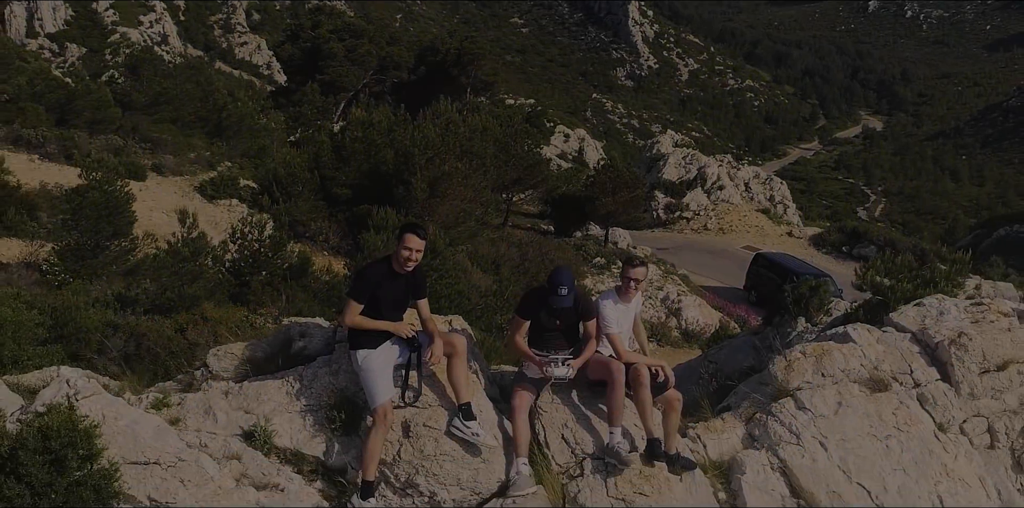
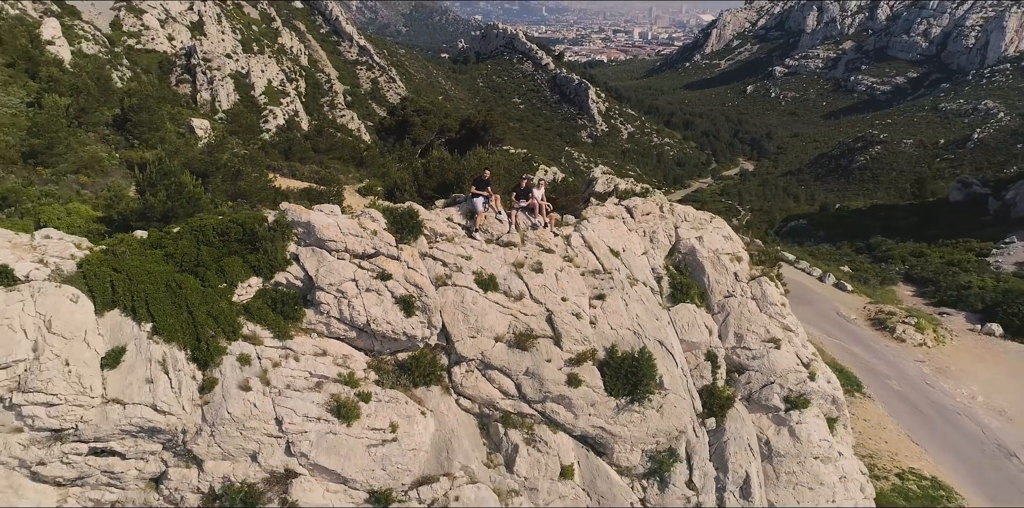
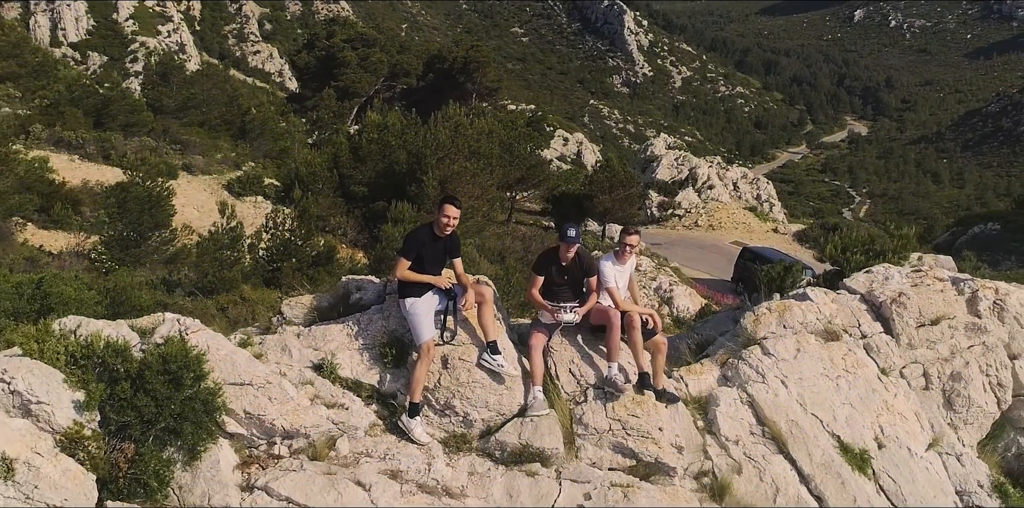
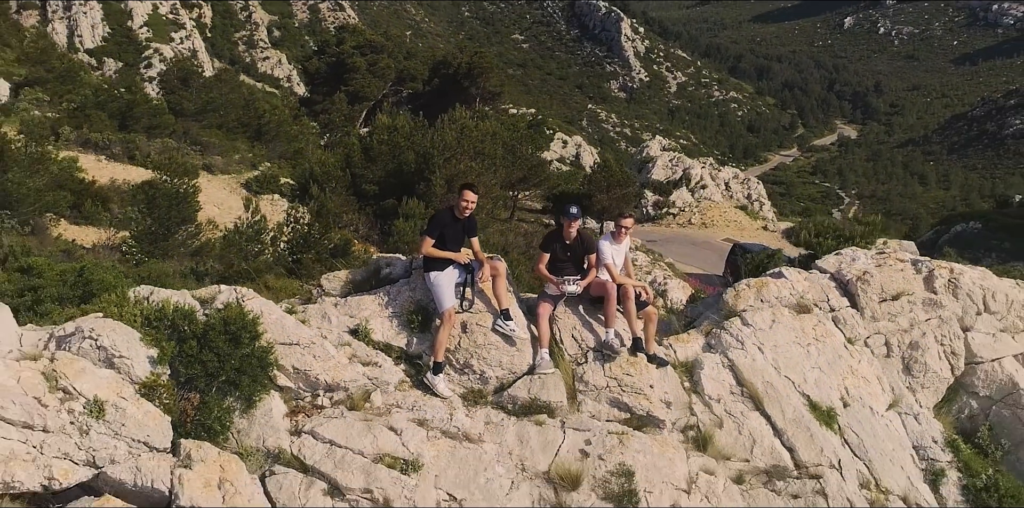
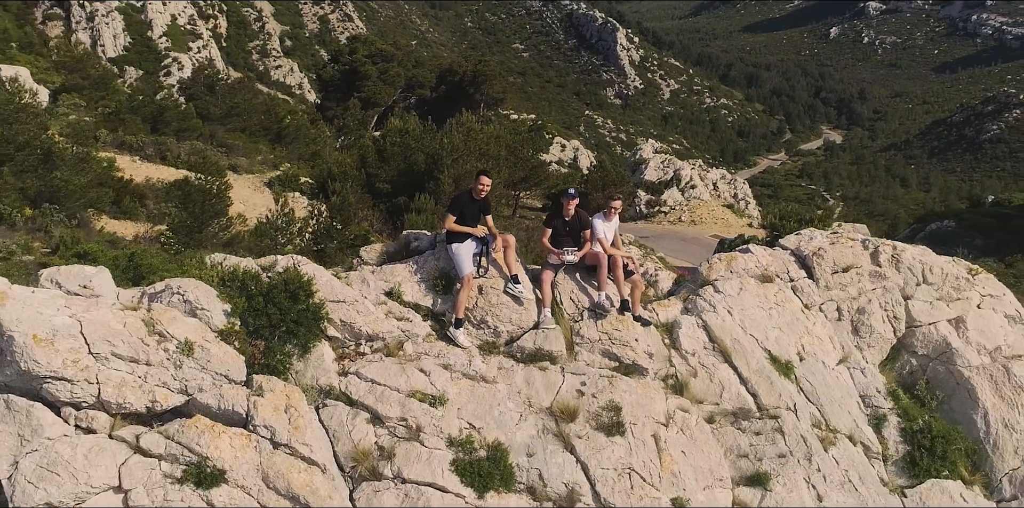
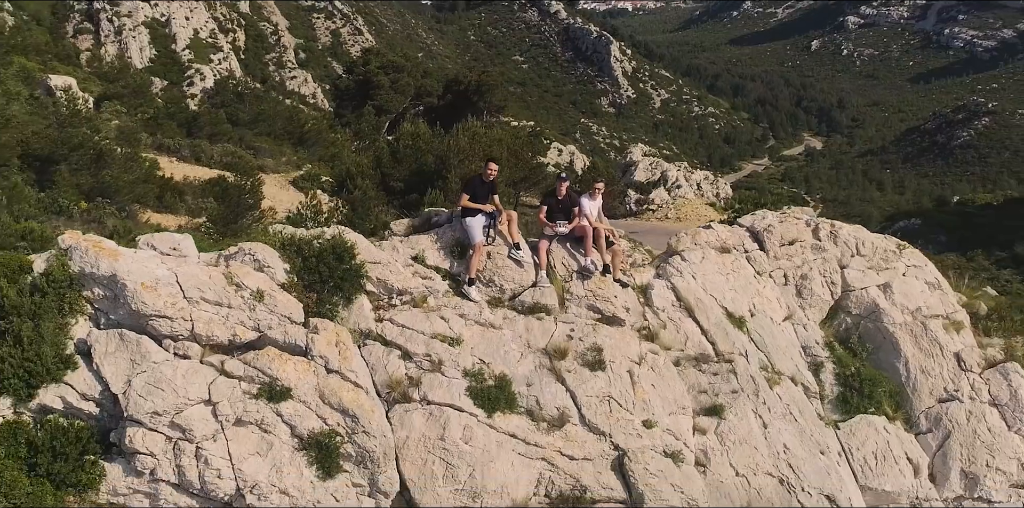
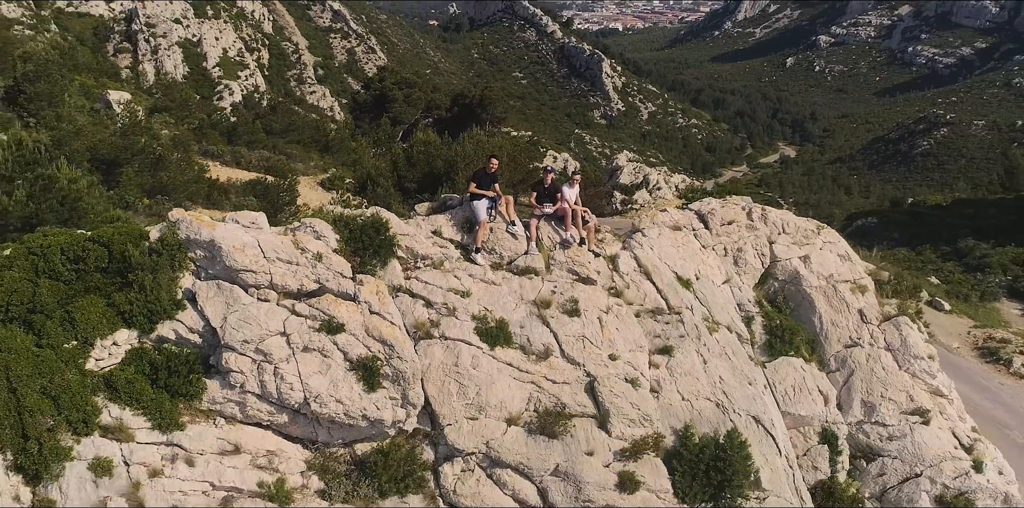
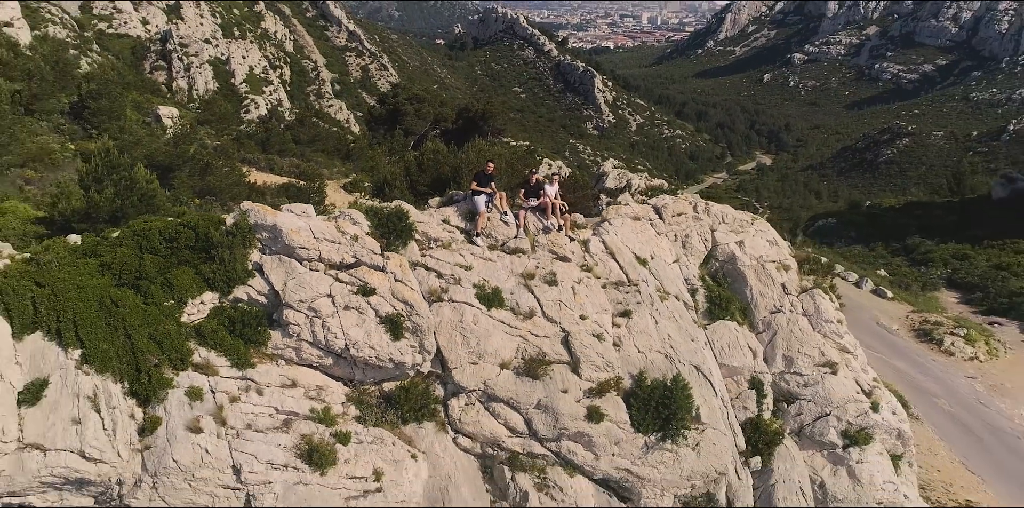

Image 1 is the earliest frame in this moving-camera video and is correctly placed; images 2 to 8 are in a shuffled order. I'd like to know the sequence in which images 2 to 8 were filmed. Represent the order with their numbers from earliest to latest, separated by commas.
3, 4, 5, 6, 7, 8, 2
